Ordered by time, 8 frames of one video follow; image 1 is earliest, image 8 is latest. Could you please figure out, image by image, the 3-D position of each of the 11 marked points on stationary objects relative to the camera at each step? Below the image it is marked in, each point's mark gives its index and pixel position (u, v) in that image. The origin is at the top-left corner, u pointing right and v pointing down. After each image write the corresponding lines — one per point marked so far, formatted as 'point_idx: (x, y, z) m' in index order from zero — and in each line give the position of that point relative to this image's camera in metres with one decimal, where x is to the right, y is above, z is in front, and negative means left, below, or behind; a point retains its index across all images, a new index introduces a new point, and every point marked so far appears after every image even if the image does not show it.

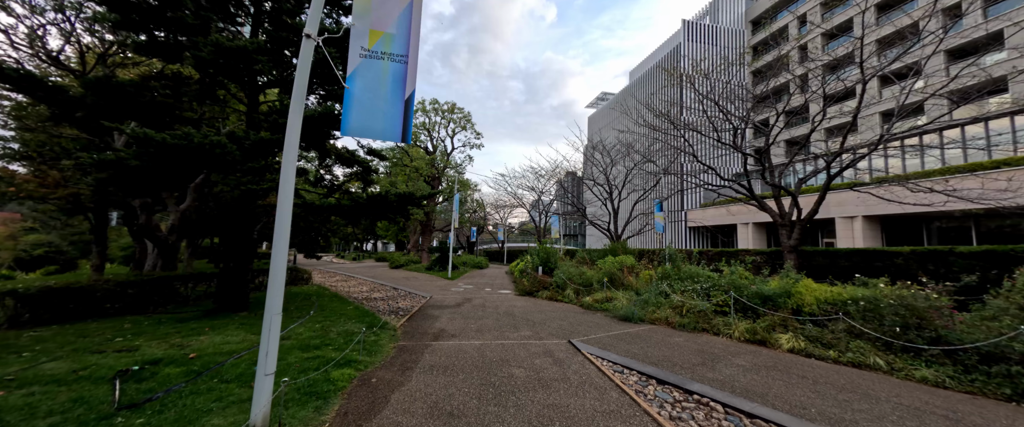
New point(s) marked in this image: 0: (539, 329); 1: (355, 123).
0: (+0.6, -2.5, +7.0) m
1: (-1.6, +0.9, +3.2) m
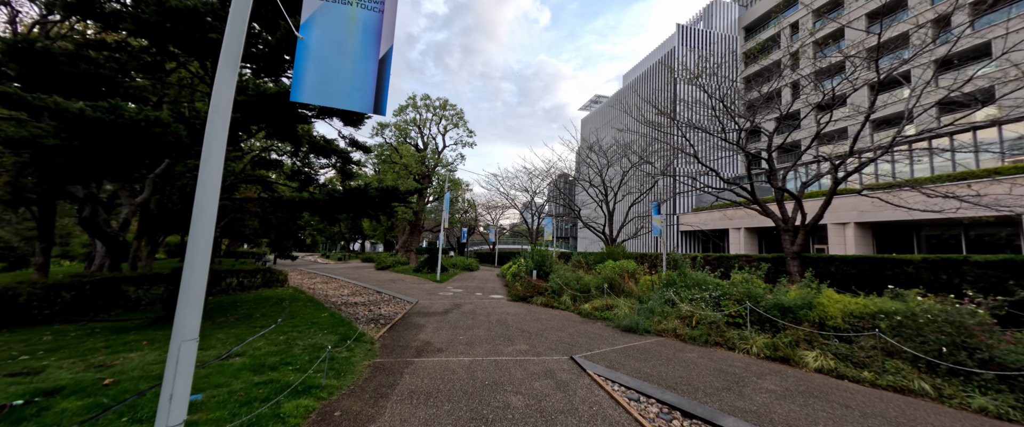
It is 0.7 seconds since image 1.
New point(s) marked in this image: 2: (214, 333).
0: (+0.5, -2.5, +6.2) m
1: (-1.5, +1.0, +2.5) m
2: (-5.3, -2.1, +5.7) m
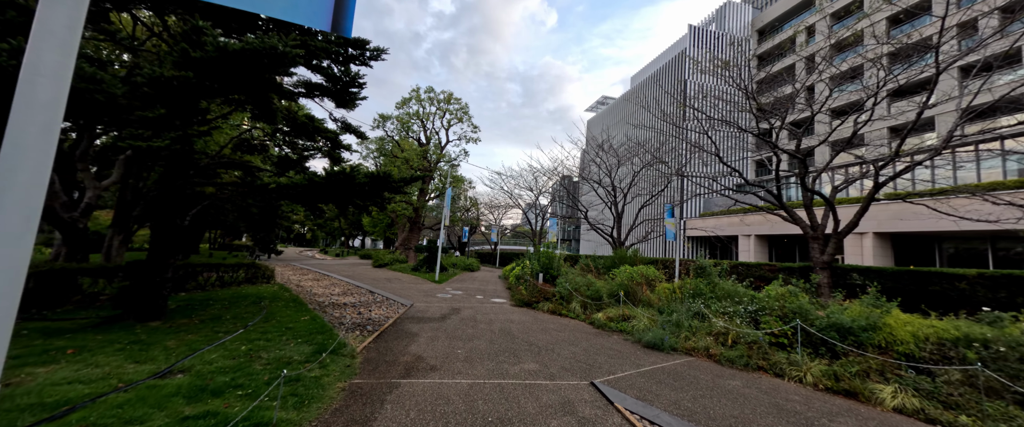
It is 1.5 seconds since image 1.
0: (+0.6, -2.4, +5.3) m
1: (-1.3, +1.1, +1.5) m
2: (-5.2, -1.9, +4.8) m
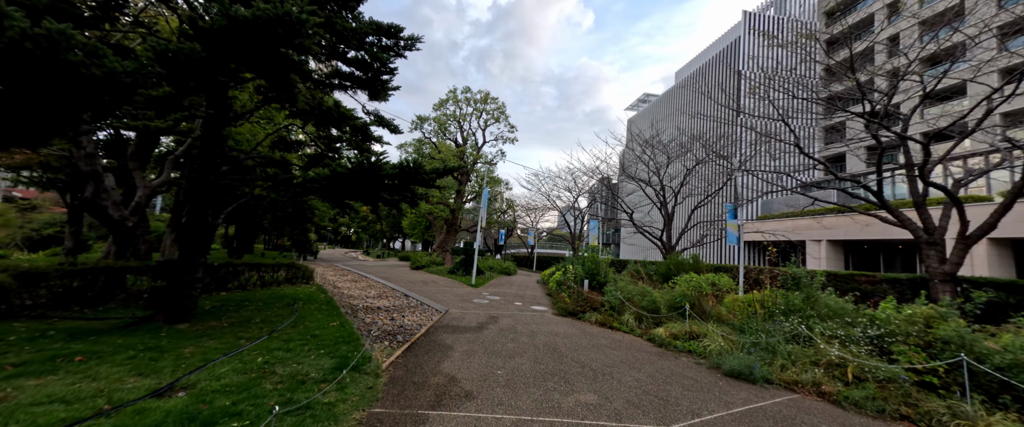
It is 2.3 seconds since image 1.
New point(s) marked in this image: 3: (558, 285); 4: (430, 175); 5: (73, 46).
0: (+1.3, -2.4, +4.2) m
1: (-1.1, +1.2, +0.8) m
2: (-4.5, -1.8, +4.4) m
3: (+1.8, -2.9, +12.8) m
4: (-1.5, +0.7, +6.1) m
5: (-4.1, +1.5, +3.0) m
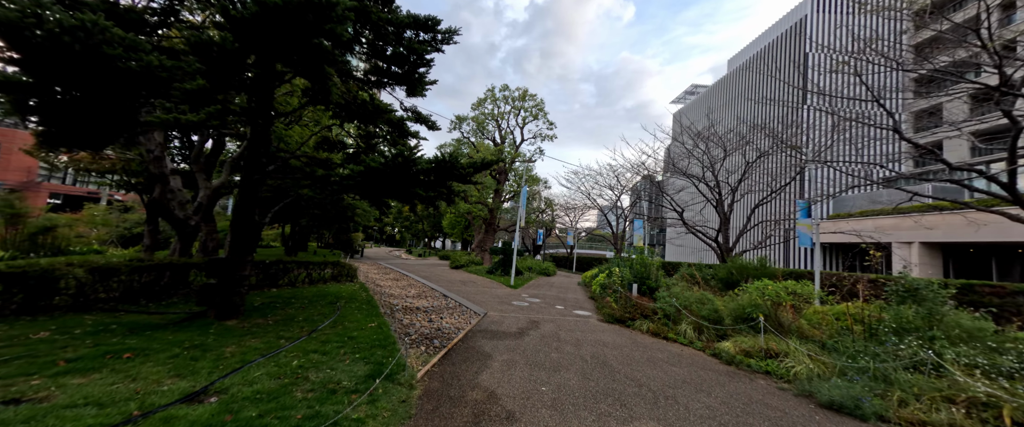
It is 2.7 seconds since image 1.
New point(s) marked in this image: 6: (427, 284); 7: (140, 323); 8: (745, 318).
0: (+1.8, -2.3, +3.6) m
1: (-0.9, +1.3, +0.4) m
2: (-3.9, -1.8, +4.4) m
3: (+3.4, -2.8, +12.0) m
4: (-0.8, +0.8, +5.7) m
5: (-3.6, +1.6, +2.9) m
6: (-3.4, -2.8, +12.9) m
7: (-5.7, -1.7, +5.0) m
8: (+4.9, -2.2, +6.8) m
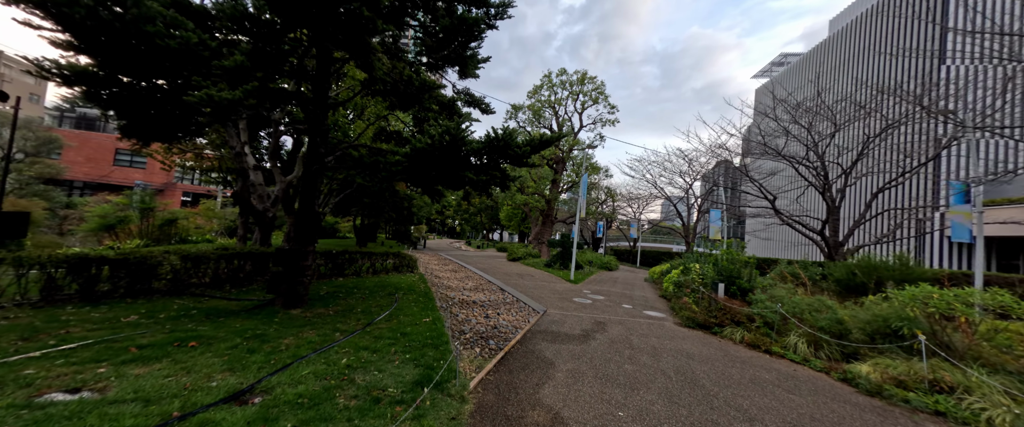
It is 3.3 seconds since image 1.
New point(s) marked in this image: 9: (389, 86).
0: (+2.4, -2.1, +2.5) m
1: (-0.9, +1.3, -0.2) m
2: (-3.1, -1.7, +4.3) m
3: (+5.4, -2.4, +10.6) m
4: (+0.2, +1.0, +5.0) m
5: (-3.1, +1.7, +2.8) m
6: (-1.1, -2.5, +12.7) m
7: (-4.8, -1.5, +5.2) m
8: (+6.0, -1.9, +5.2) m
9: (-2.0, +2.2, +6.1) m
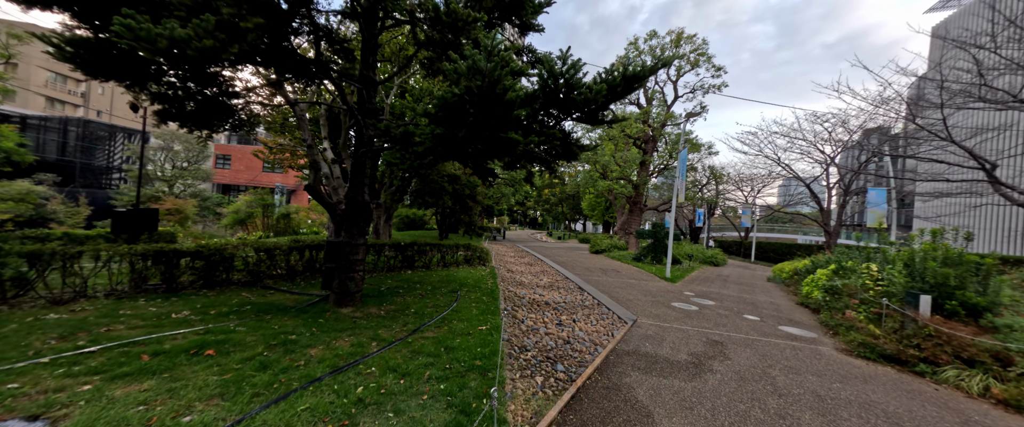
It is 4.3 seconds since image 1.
0: (+2.6, -1.9, +0.6) m
1: (-1.4, +1.4, -1.3) m
2: (-2.3, -1.5, +3.7) m
3: (+7.5, -1.9, +7.6) m
4: (+1.0, +1.2, +3.5) m
5: (-2.8, +1.8, +2.1) m
6: (+1.7, -2.0, +11.3) m
7: (-3.7, -1.4, +5.0) m
8: (+6.7, -1.6, +2.2) m
9: (-1.0, +2.4, +5.0) m
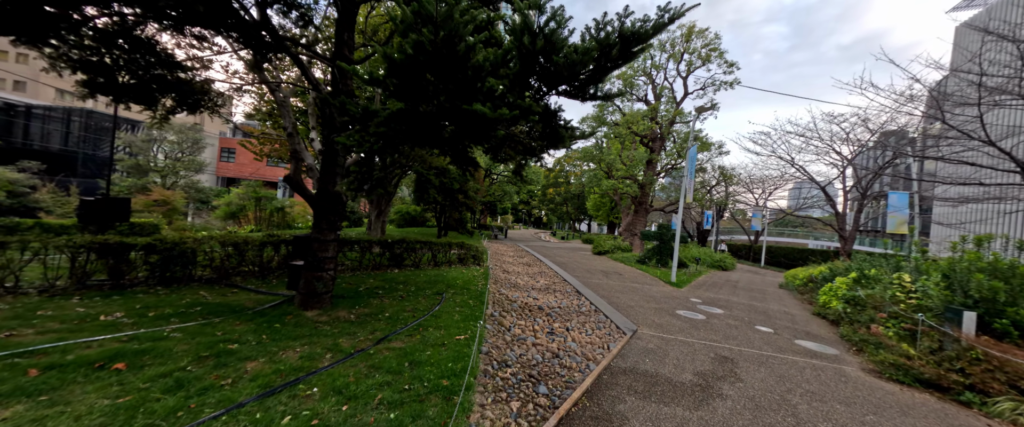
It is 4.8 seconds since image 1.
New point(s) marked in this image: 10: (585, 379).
0: (+2.3, -1.9, 0.0) m
1: (-1.7, +1.4, -1.8) m
2: (-2.6, -1.4, +3.2) m
3: (+7.3, -2.0, +6.9) m
4: (+0.8, +1.2, +2.9) m
5: (-3.0, +1.9, +1.6) m
6: (+1.6, -2.0, +10.7) m
7: (-3.9, -1.3, +4.5) m
8: (+6.4, -1.7, +1.5) m
9: (-1.1, +2.5, +4.5) m
10: (+0.9, -1.9, +3.7) m
